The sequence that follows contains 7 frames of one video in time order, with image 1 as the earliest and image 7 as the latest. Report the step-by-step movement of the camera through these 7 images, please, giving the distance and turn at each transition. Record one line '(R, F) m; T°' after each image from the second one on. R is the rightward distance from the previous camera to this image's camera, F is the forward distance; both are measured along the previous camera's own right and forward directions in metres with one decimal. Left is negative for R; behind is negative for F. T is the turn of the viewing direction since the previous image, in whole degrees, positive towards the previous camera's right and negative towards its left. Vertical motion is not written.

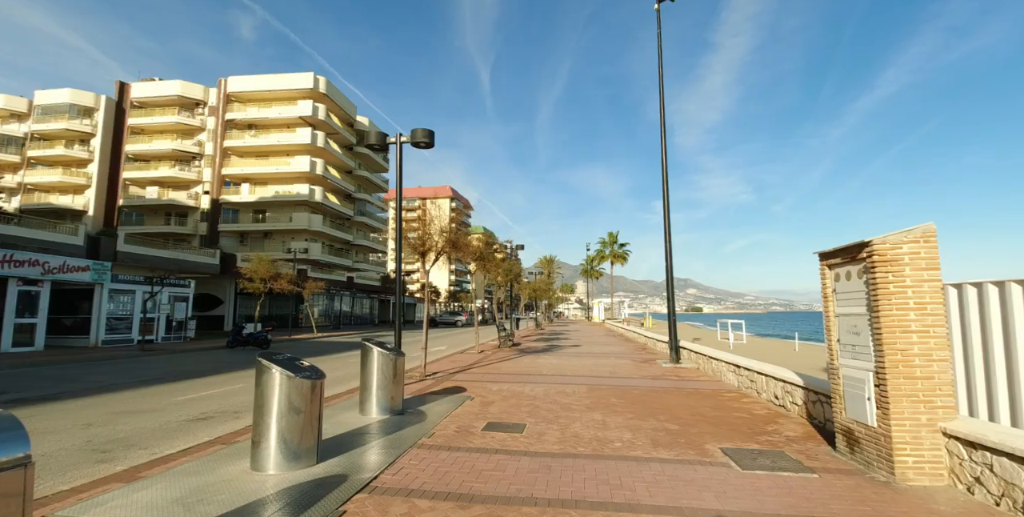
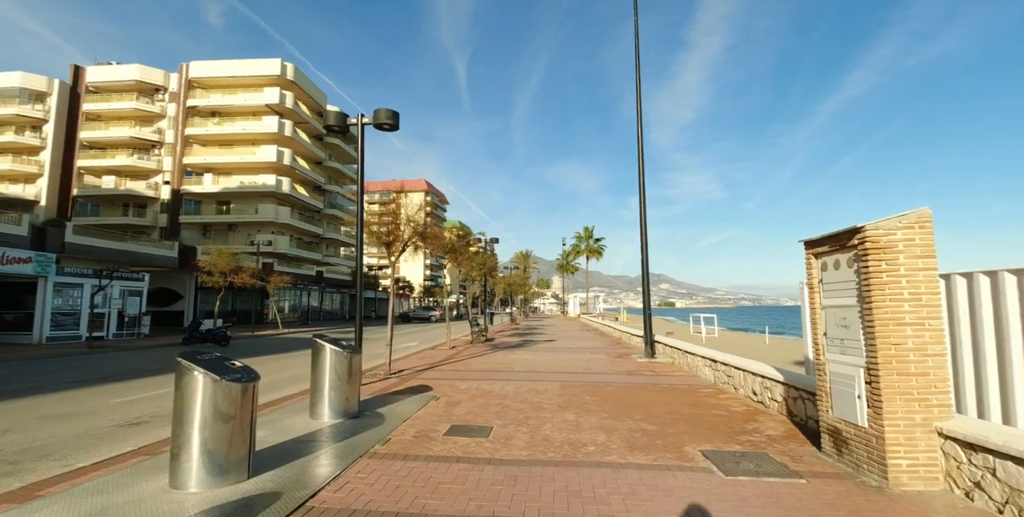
(+0.1, +0.5) m; +3°
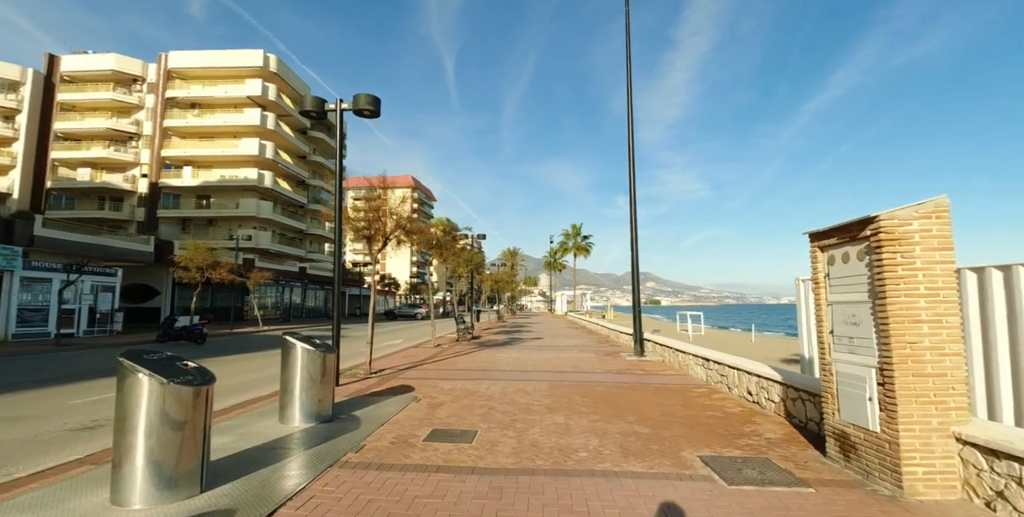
(0.0, +0.4) m; +2°
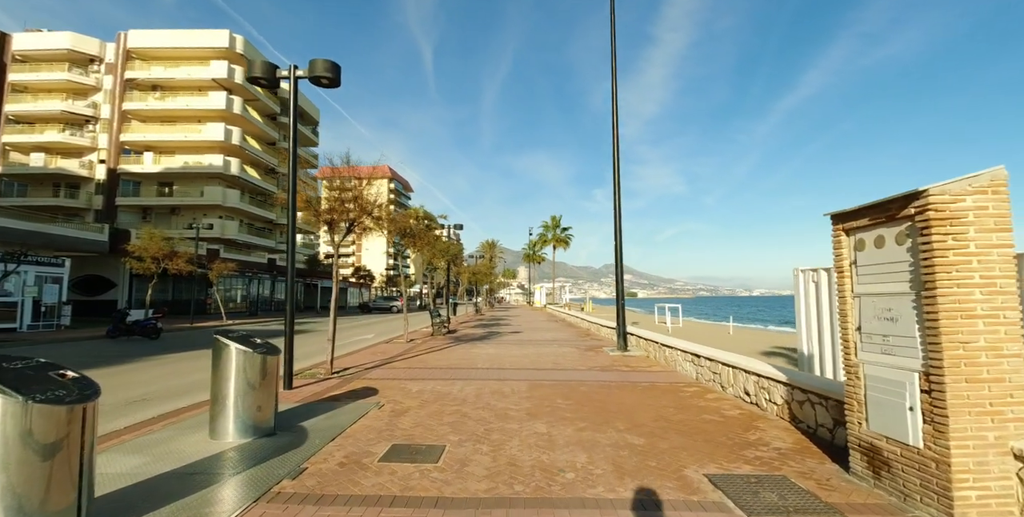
(0.0, +0.7) m; +3°
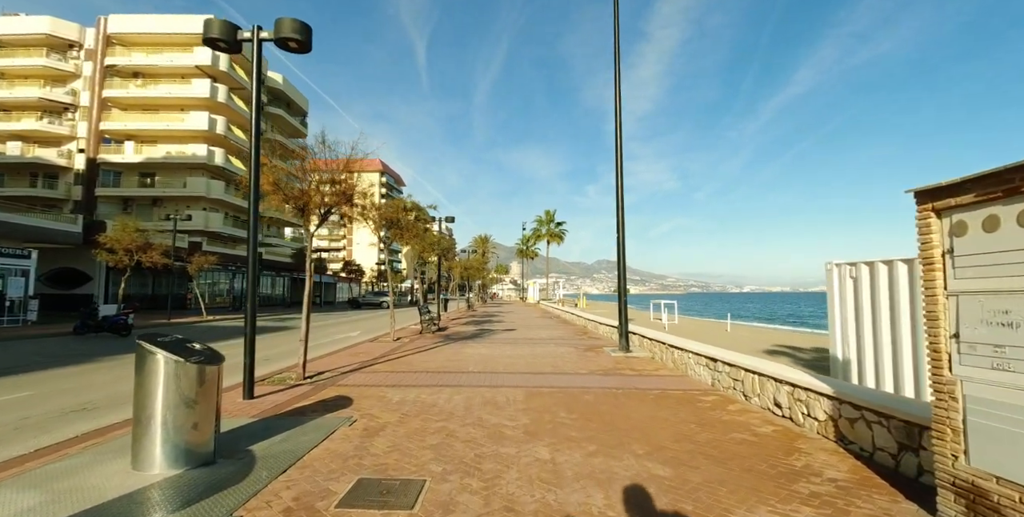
(0.0, +0.9) m; +1°
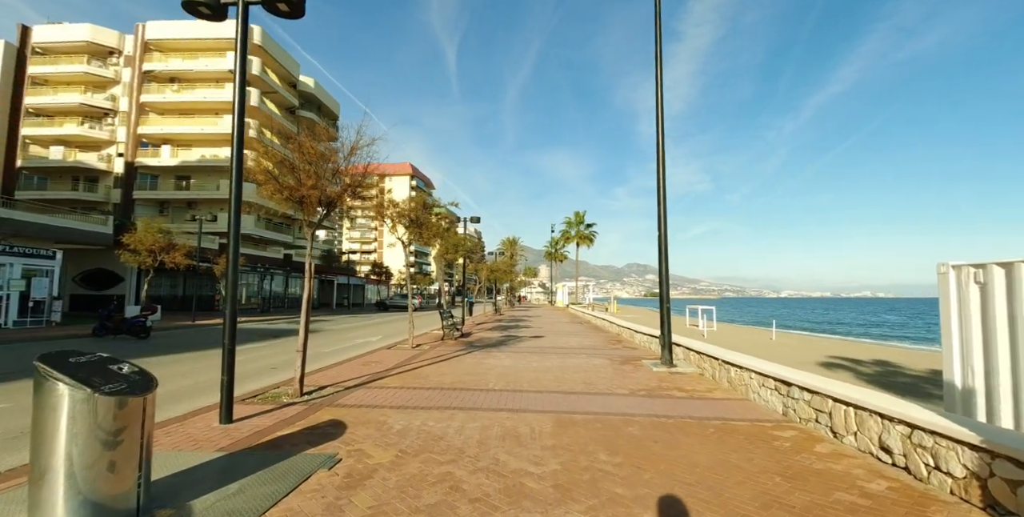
(0.0, +1.1) m; -4°
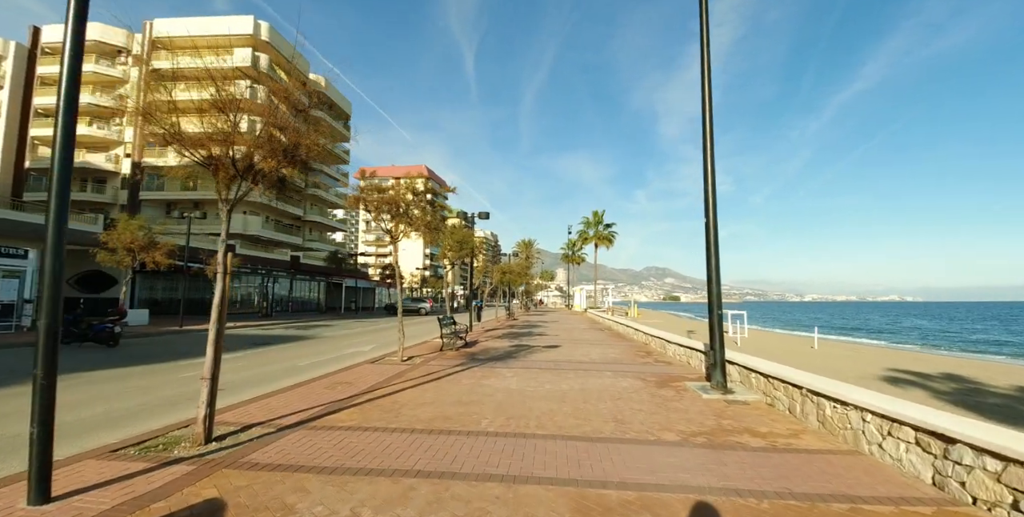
(+0.2, +2.0) m; -2°
